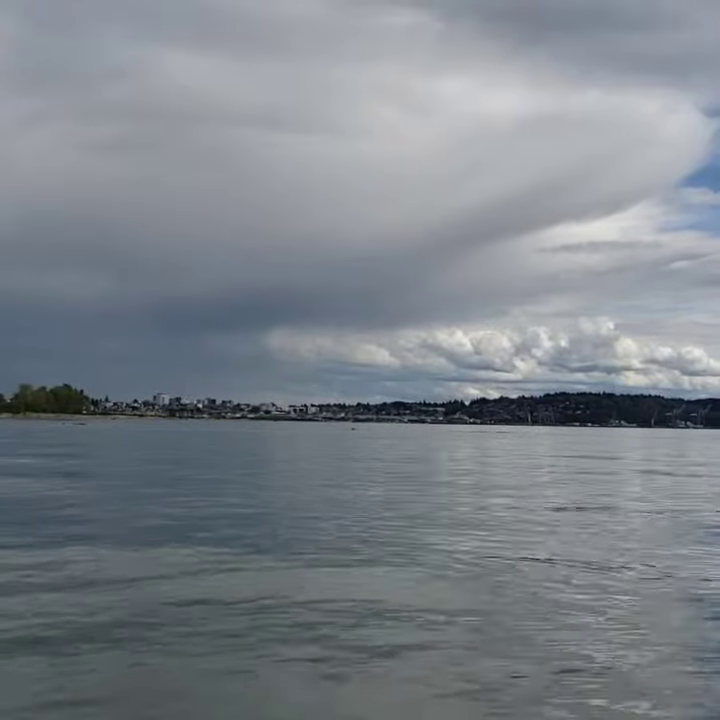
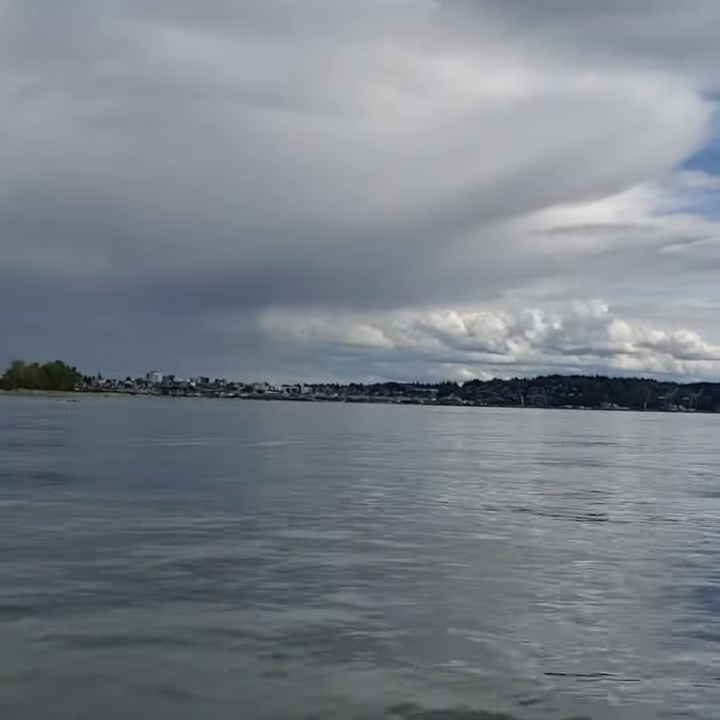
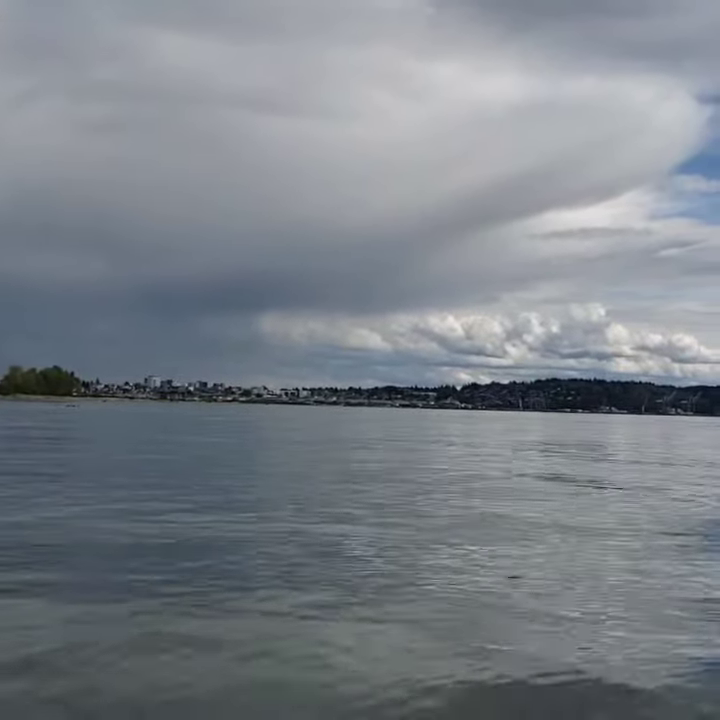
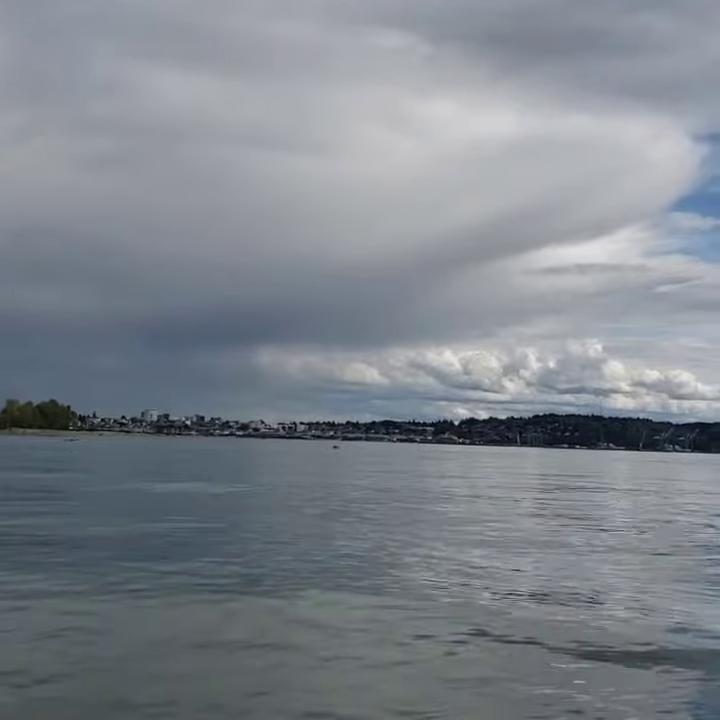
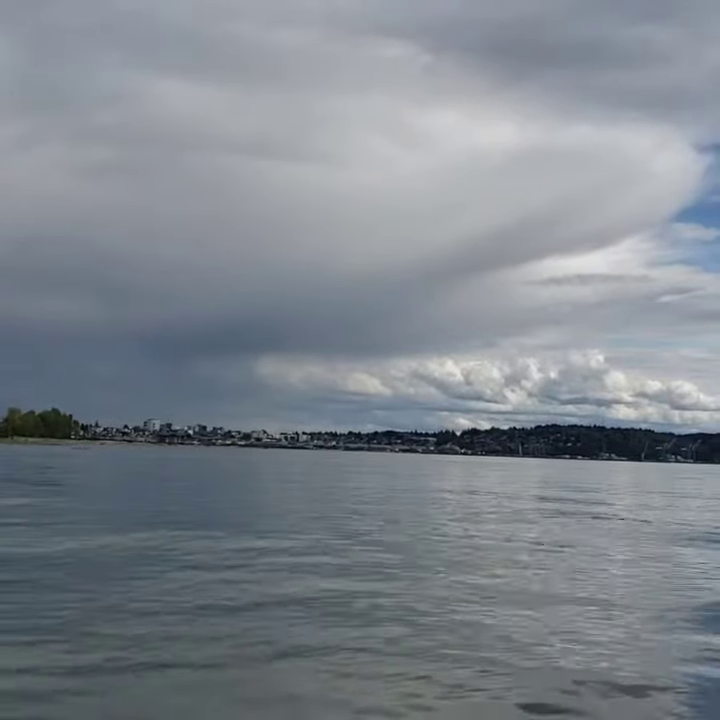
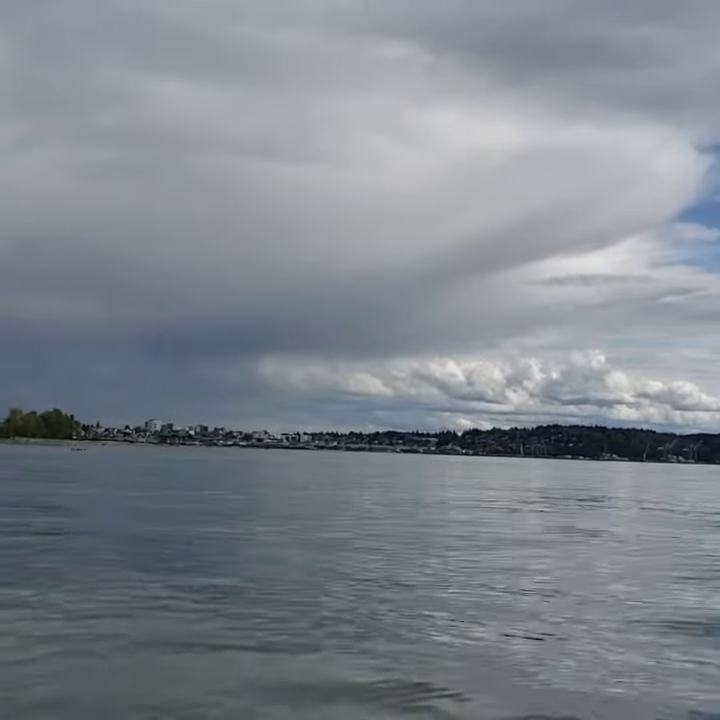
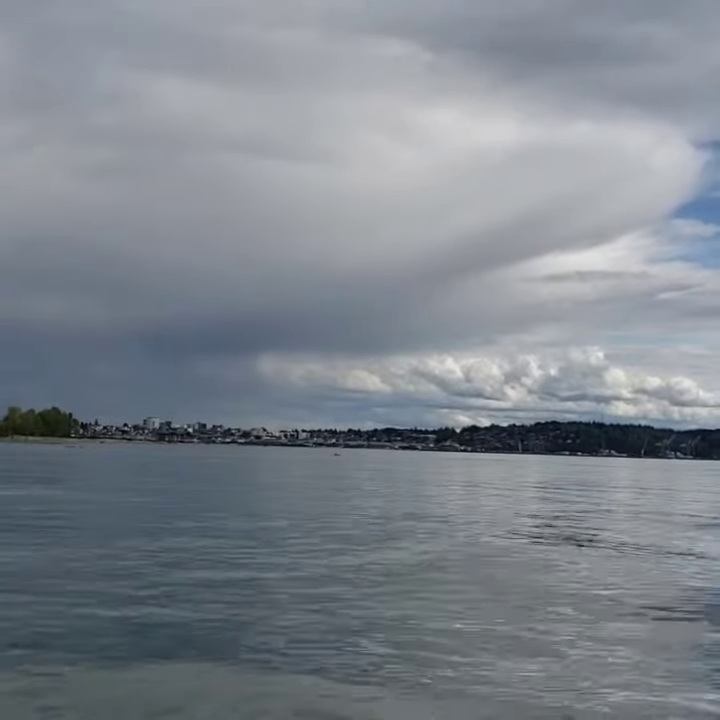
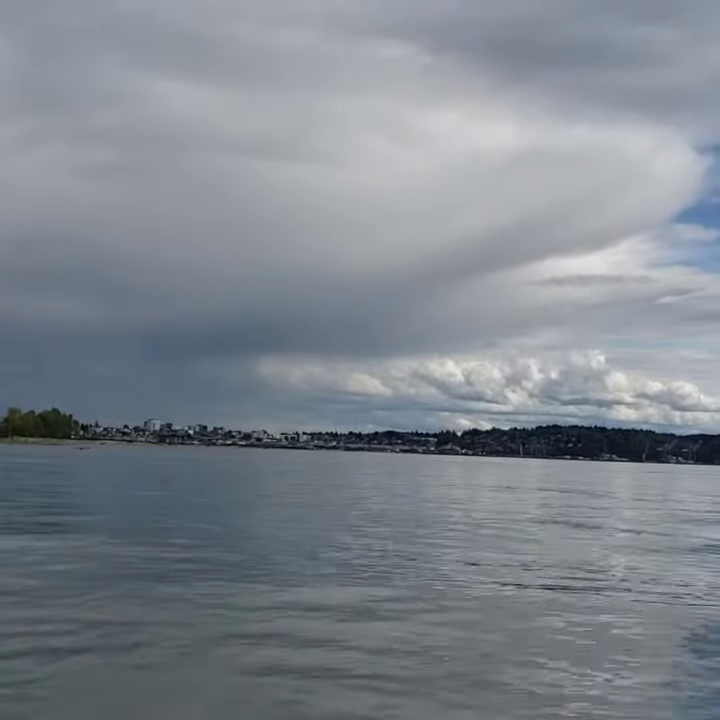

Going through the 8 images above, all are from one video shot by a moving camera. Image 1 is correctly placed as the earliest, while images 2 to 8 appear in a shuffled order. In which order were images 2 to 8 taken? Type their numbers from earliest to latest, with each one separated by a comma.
2, 3, 4, 7, 6, 5, 8
